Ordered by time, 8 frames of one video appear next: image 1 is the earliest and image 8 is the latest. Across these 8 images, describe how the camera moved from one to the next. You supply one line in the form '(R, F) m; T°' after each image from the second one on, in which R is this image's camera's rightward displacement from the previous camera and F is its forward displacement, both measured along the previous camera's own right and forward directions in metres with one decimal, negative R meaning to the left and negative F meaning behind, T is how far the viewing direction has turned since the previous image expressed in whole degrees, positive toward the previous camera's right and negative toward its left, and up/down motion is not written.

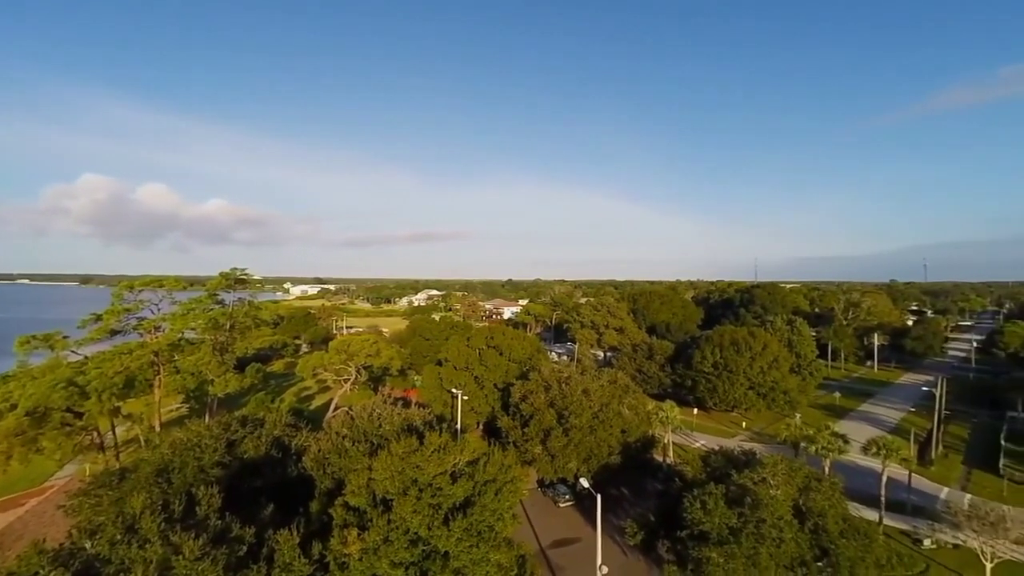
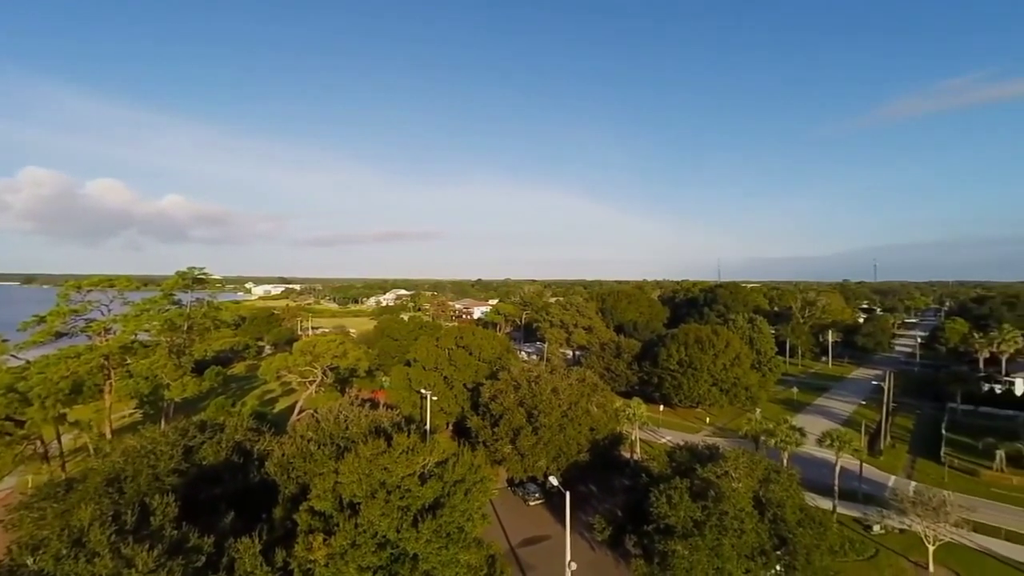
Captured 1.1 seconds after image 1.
(0.0, -0.3) m; +3°
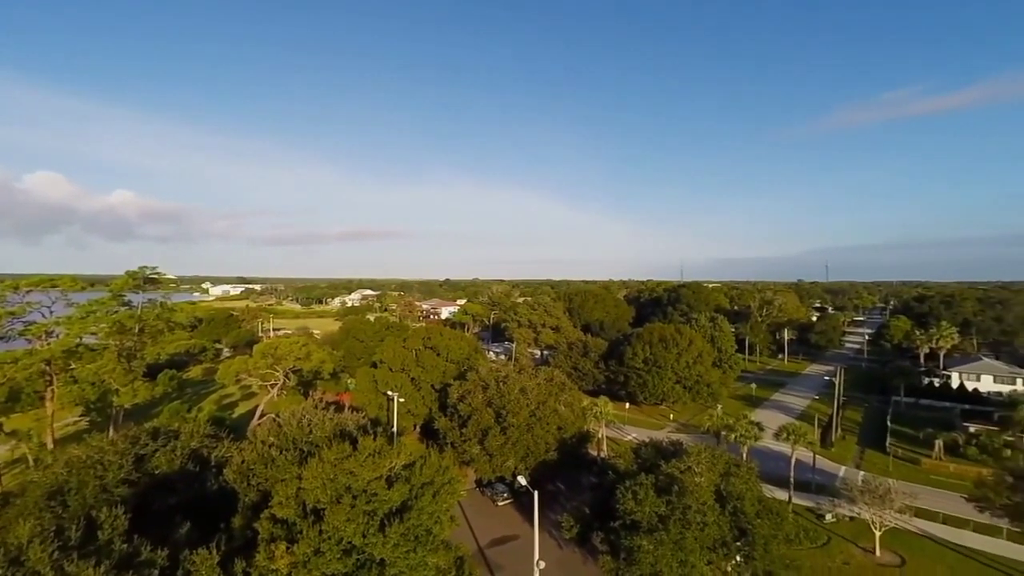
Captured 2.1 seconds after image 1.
(0.0, -0.4) m; +3°
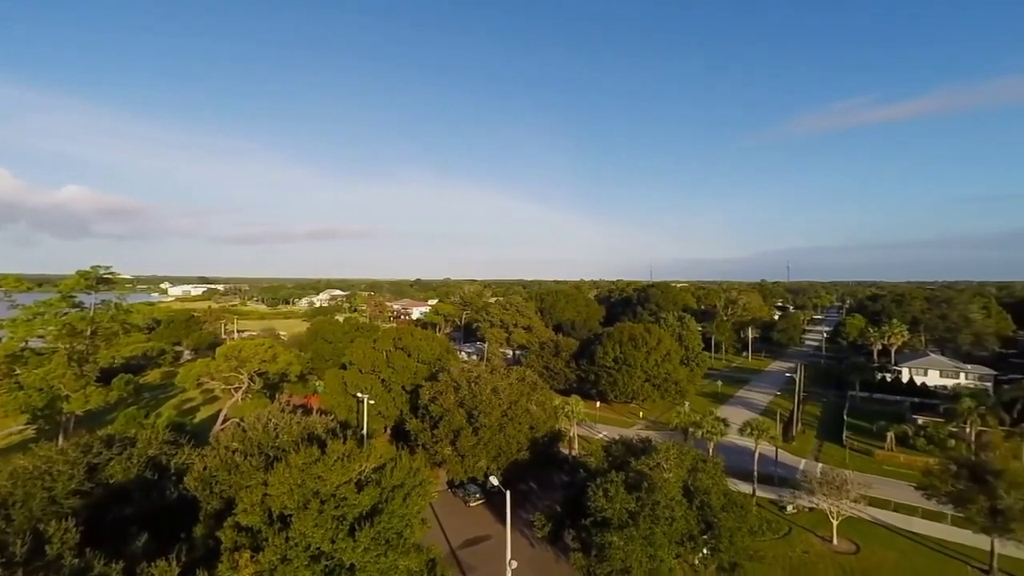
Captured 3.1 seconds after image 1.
(0.0, -0.3) m; +3°
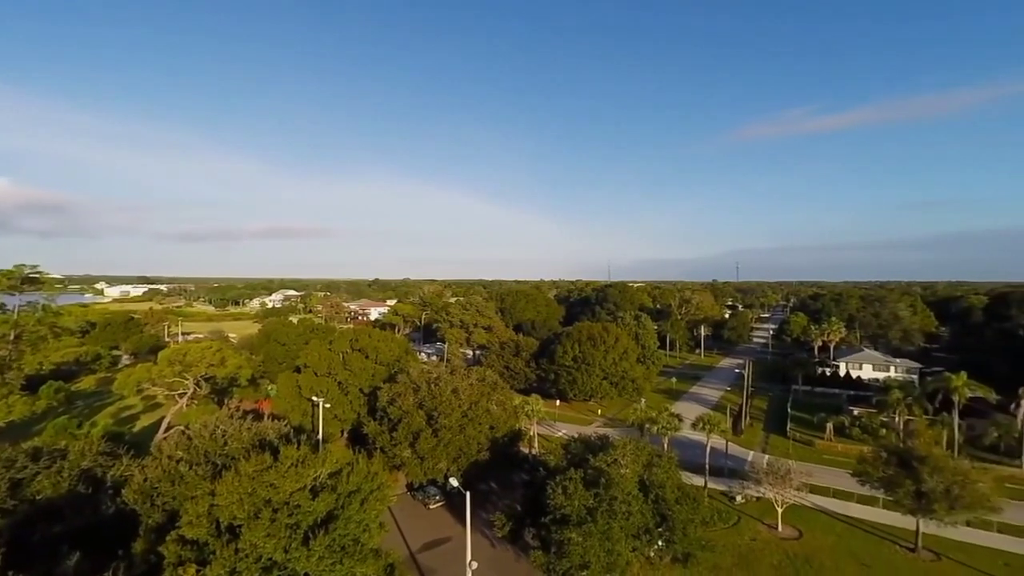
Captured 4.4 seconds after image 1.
(0.0, -0.4) m; +4°
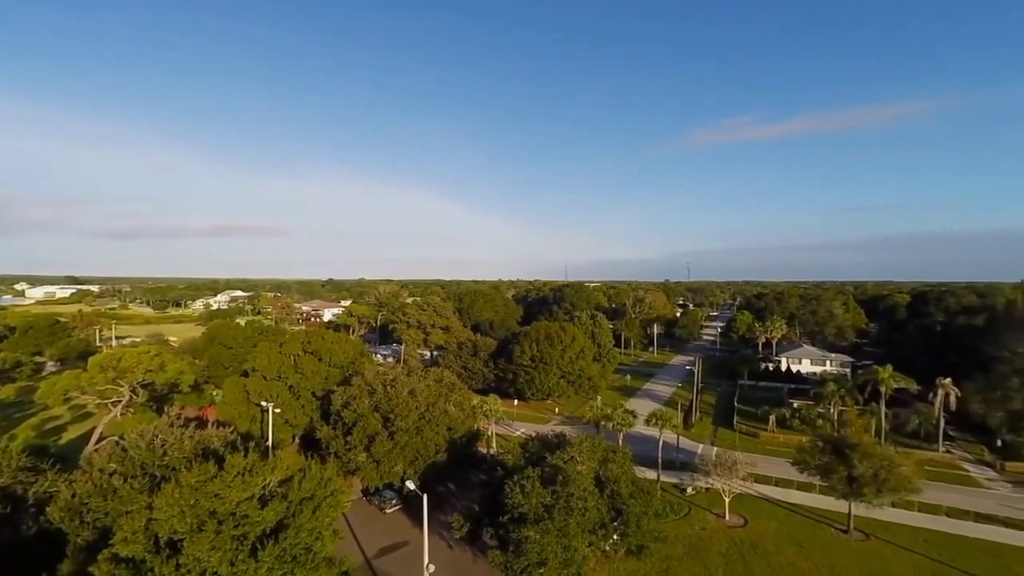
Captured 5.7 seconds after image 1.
(0.0, -0.4) m; +4°
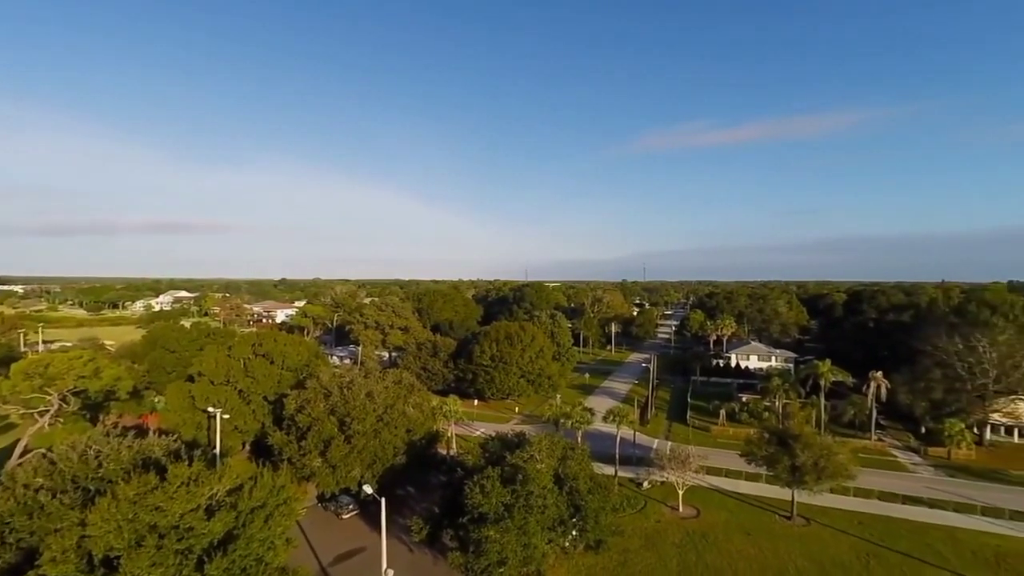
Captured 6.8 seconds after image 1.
(0.0, -0.3) m; +4°
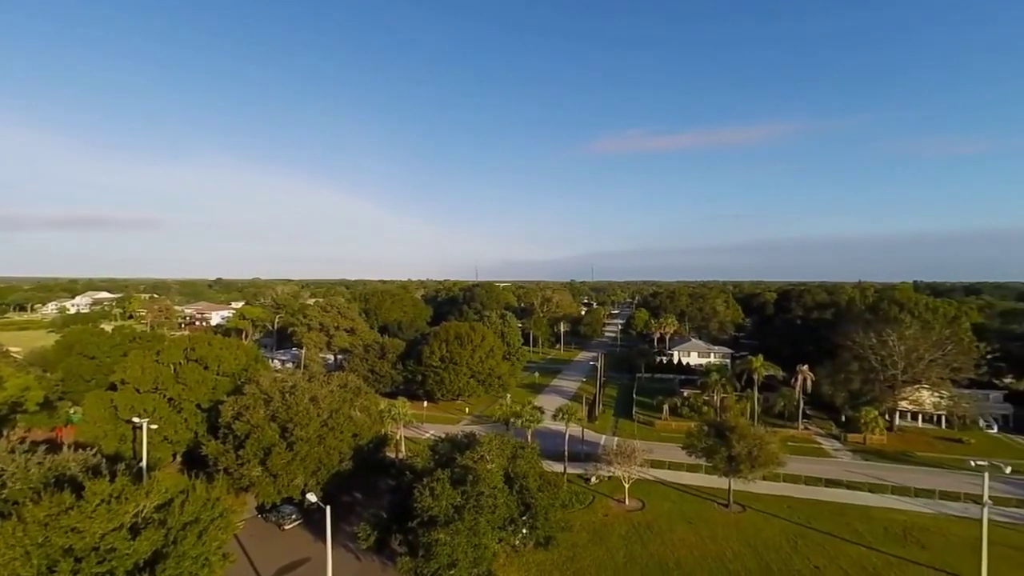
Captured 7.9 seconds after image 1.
(-0.1, -0.4) m; +5°
